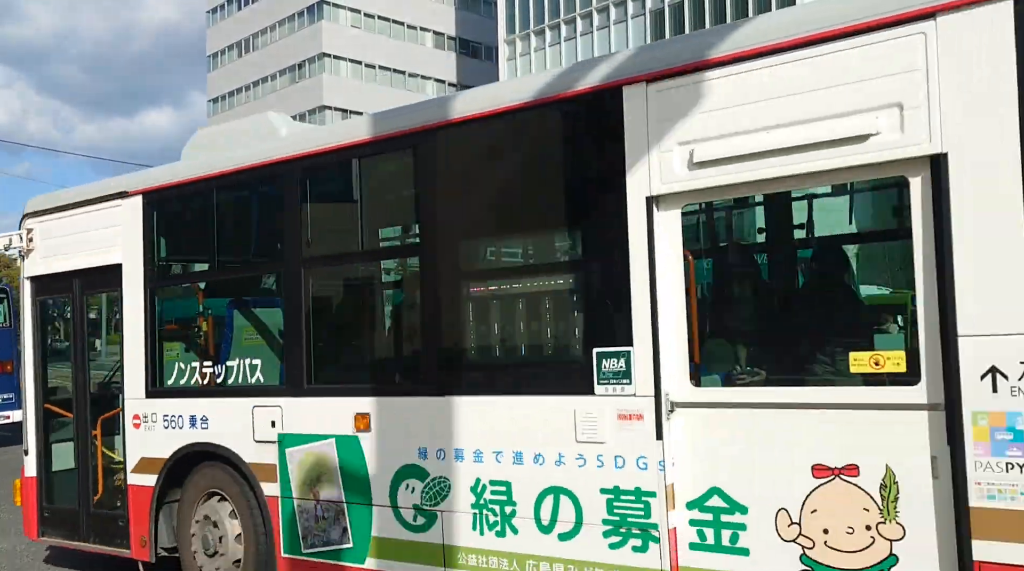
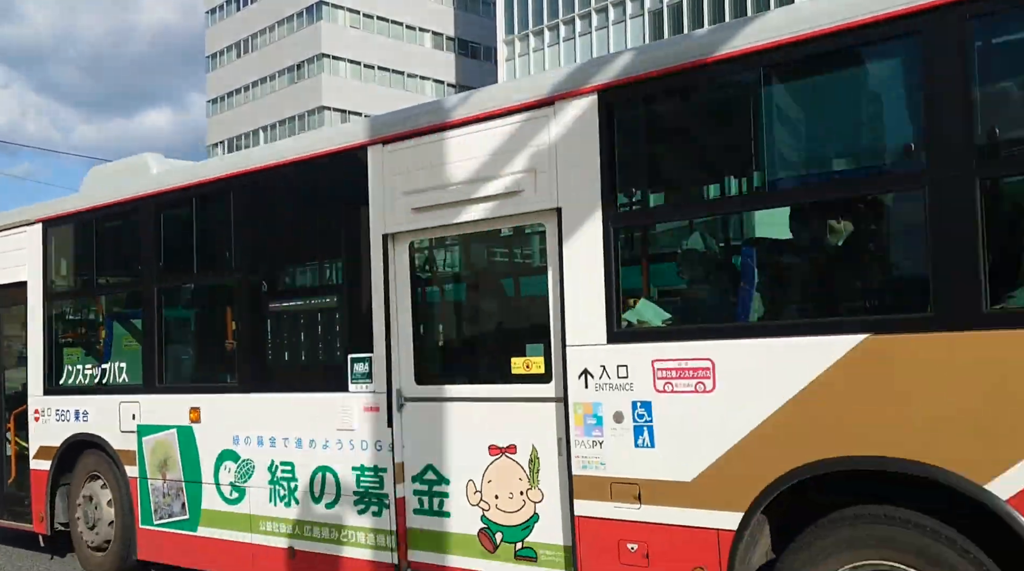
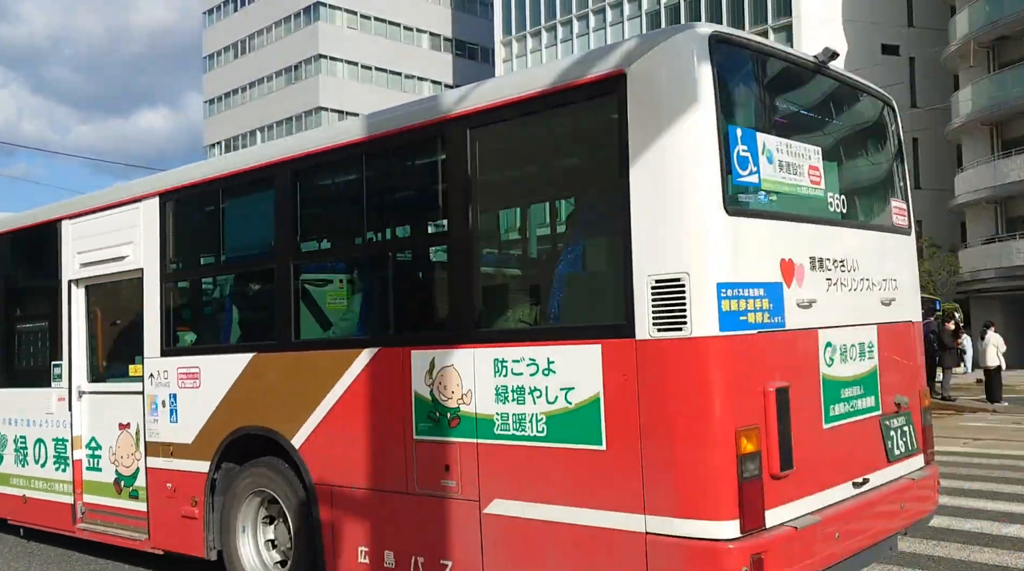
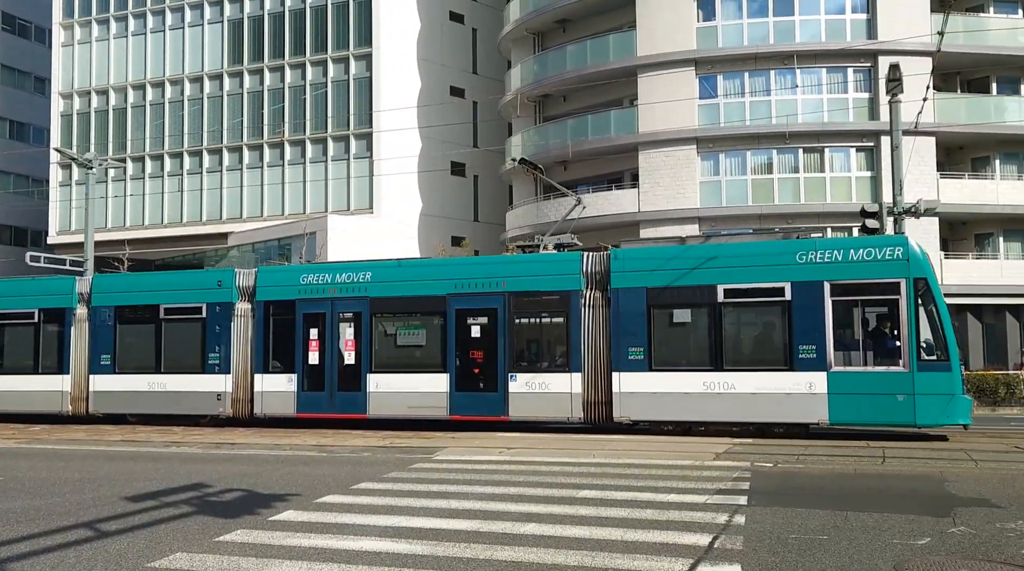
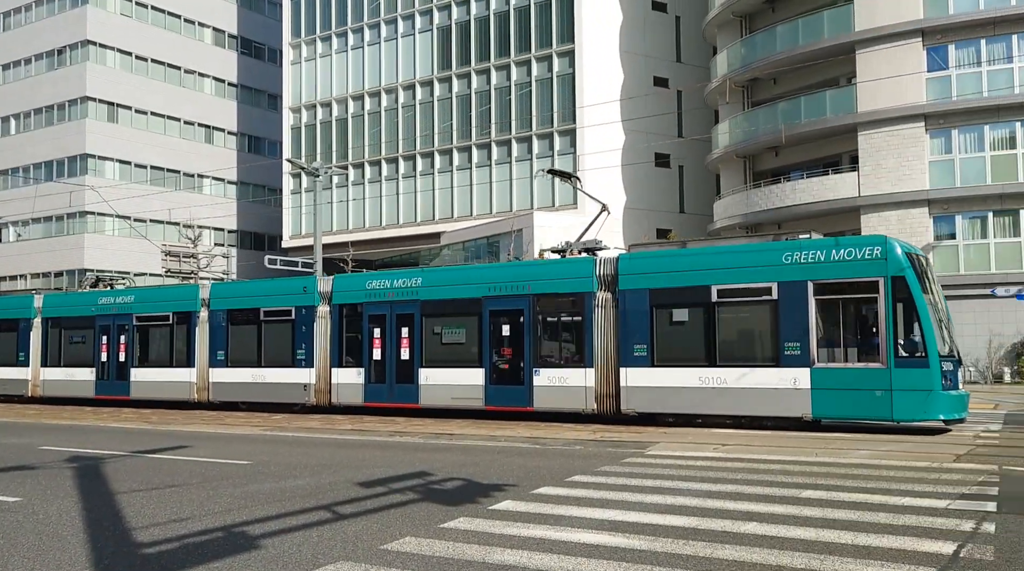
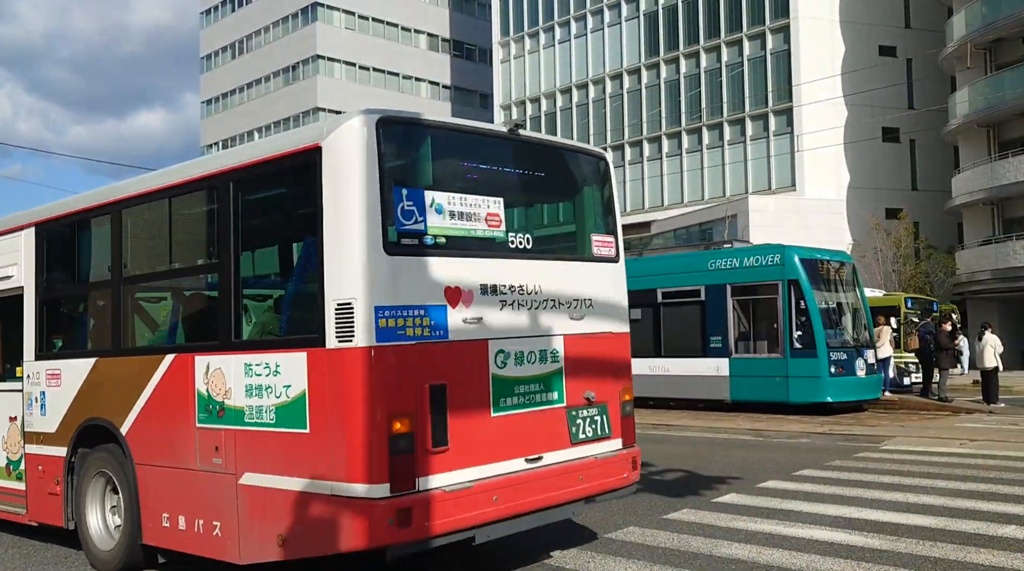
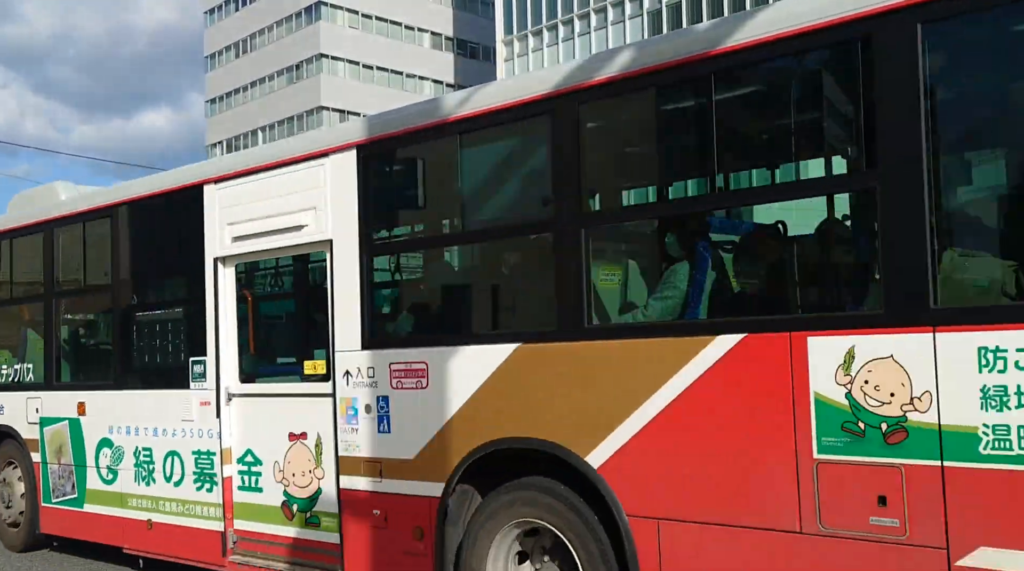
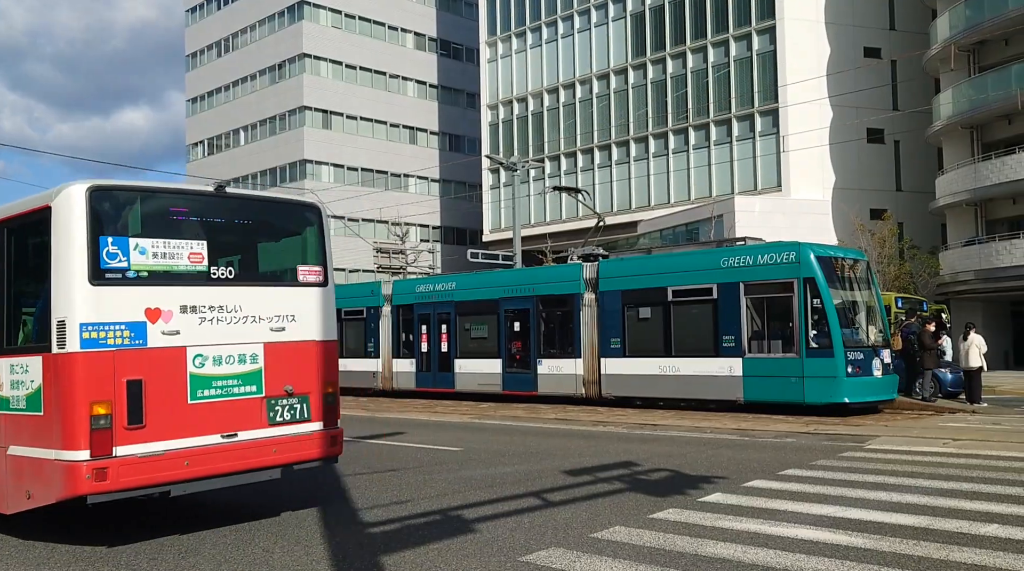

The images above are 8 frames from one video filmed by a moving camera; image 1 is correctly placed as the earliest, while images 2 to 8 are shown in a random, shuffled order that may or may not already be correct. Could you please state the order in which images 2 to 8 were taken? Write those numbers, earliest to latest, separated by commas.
2, 7, 3, 6, 8, 5, 4
